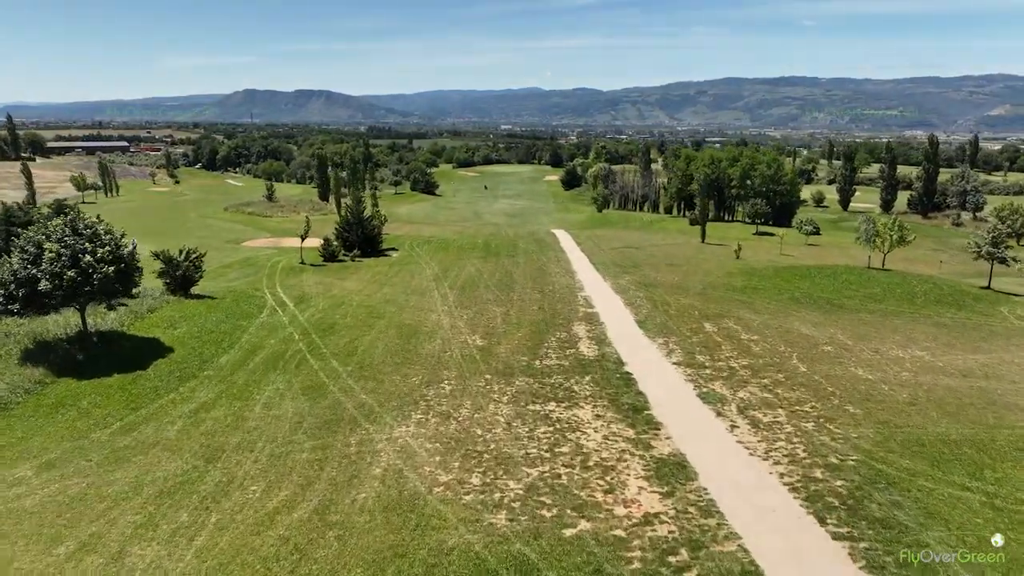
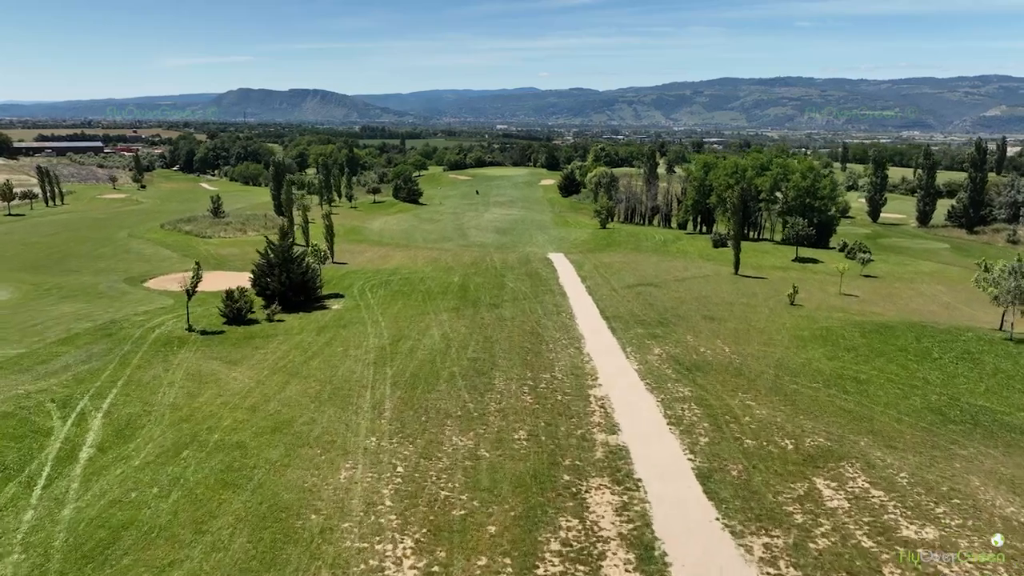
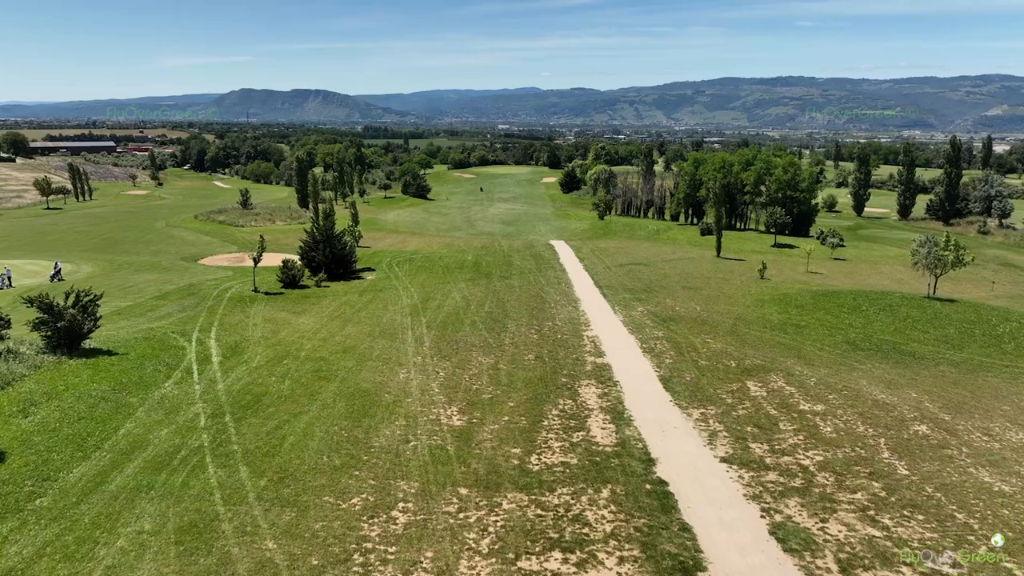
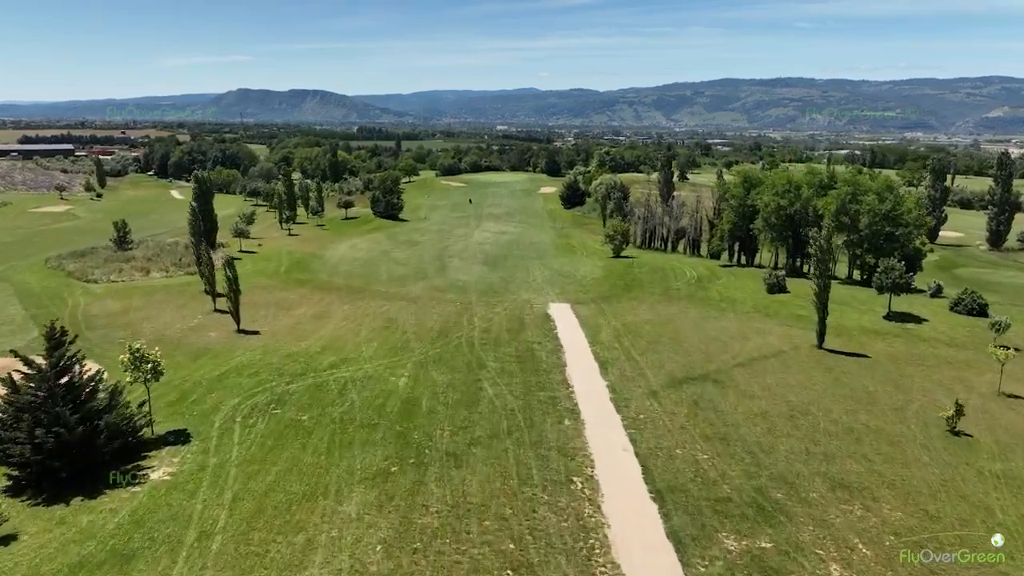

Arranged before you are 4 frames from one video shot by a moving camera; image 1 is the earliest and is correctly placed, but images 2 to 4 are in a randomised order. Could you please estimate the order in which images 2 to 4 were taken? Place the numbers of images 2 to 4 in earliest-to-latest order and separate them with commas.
3, 2, 4
